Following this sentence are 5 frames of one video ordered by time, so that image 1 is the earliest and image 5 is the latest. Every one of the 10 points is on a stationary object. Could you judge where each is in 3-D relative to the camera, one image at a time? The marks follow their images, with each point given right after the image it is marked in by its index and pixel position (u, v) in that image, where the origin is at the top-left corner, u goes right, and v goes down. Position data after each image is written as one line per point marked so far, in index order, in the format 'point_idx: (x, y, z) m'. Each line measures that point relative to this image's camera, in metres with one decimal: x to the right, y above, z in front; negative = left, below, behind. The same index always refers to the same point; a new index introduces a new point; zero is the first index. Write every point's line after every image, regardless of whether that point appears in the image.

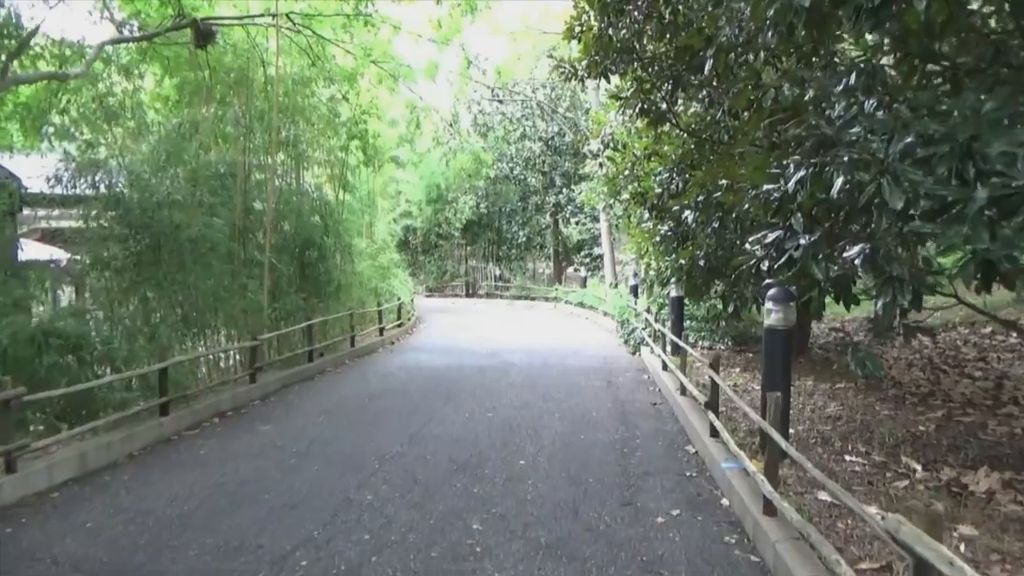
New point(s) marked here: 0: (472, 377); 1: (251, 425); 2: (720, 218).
0: (-0.5, -1.1, +9.5) m
1: (-2.3, -1.2, +6.8) m
2: (+2.3, +0.8, +8.5) m
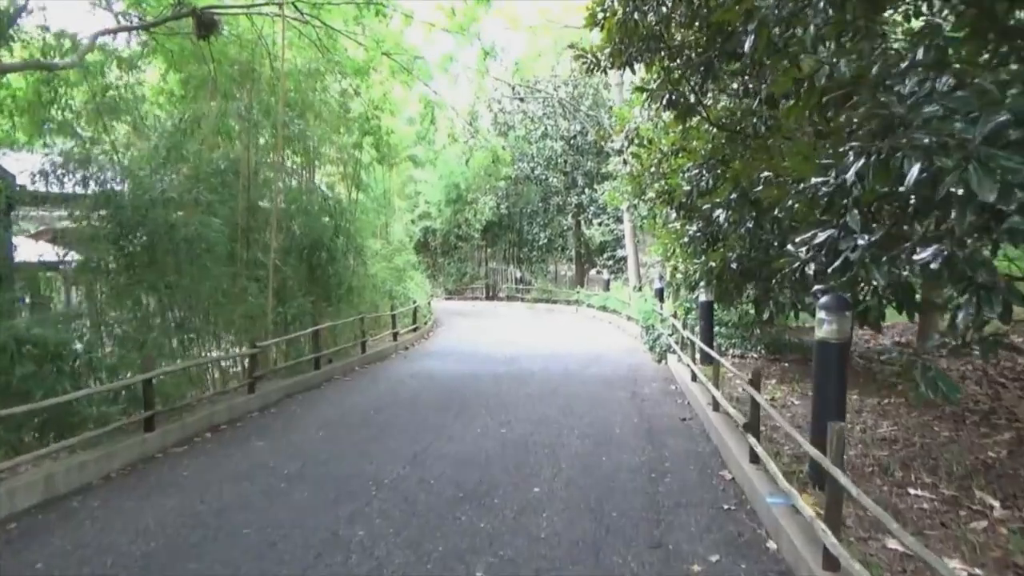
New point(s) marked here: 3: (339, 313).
0: (-0.3, -1.1, +8.9) m
1: (-2.2, -1.3, +6.3) m
2: (+2.5, +0.7, +7.8) m
3: (-2.6, -0.4, +11.8) m
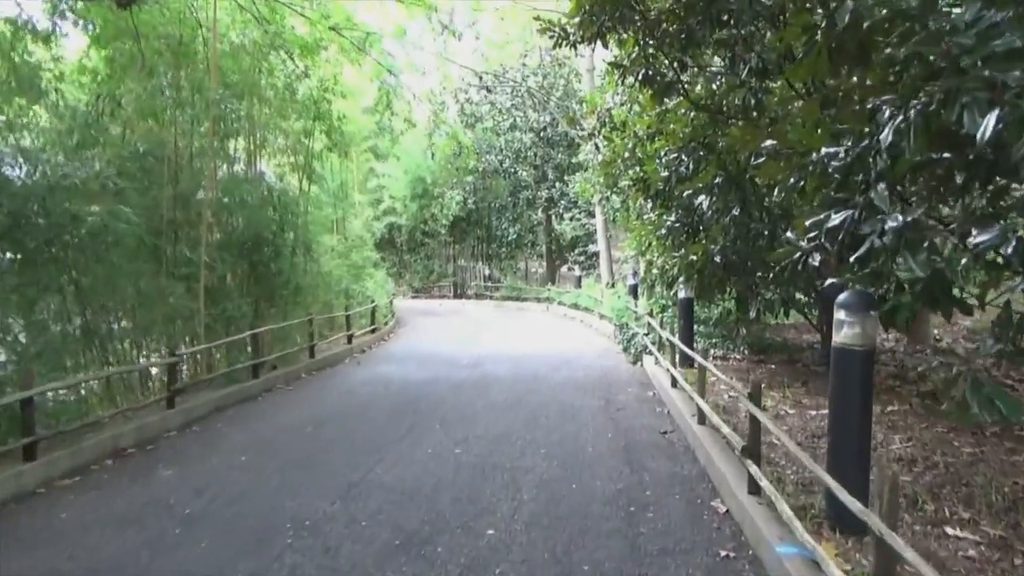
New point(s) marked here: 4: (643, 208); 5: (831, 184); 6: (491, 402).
0: (-0.7, -1.1, +8.0) m
1: (-2.5, -1.3, +5.3) m
2: (+2.1, +0.7, +7.0) m
3: (-3.2, -0.4, +10.8) m
4: (+2.0, +1.2, +11.6) m
5: (+1.6, +0.5, +3.9) m
6: (-0.2, -1.1, +7.6) m
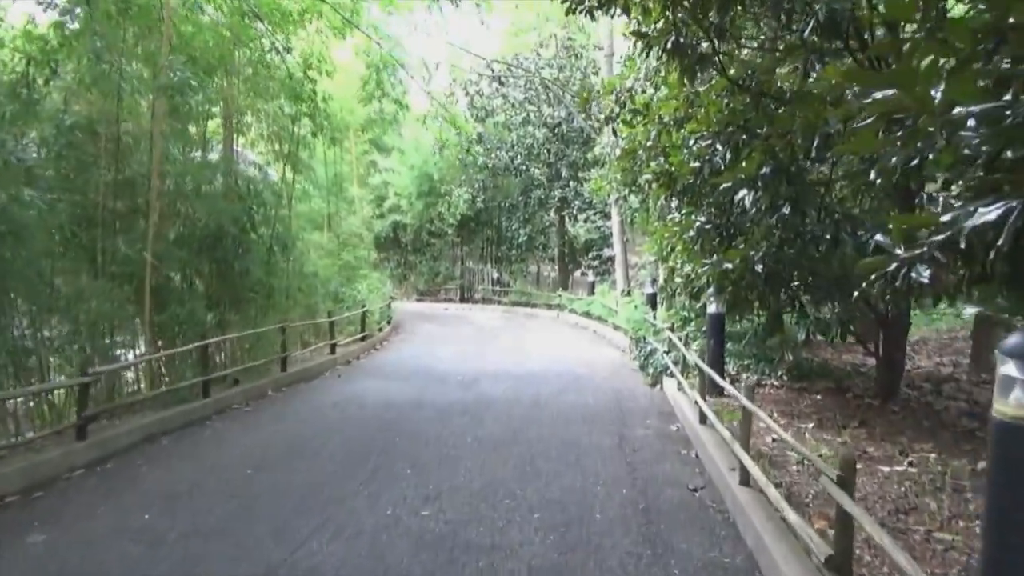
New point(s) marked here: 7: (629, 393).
0: (-0.7, -1.2, +6.7) m
1: (-2.6, -1.3, +4.1) m
2: (+2.1, +0.6, +5.6) m
3: (-3.1, -0.4, +9.5) m
4: (+2.0, +1.1, +10.3) m
5: (+1.5, +0.4, +2.6) m
6: (-0.3, -1.2, +6.3) m
7: (+1.3, -1.2, +8.7) m
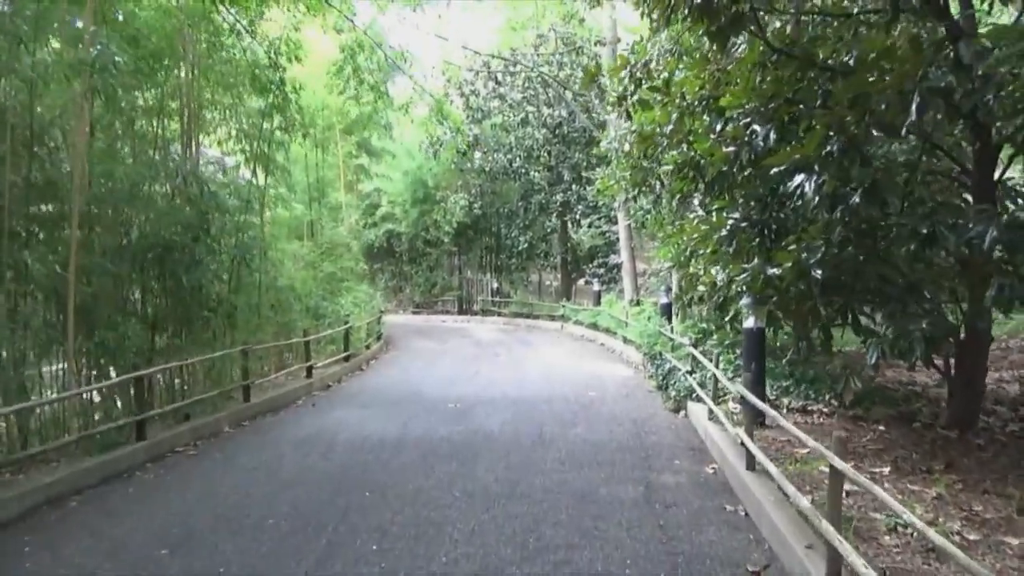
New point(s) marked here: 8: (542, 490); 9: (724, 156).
0: (-0.7, -1.3, +5.5) m
1: (-2.6, -1.4, +2.8) m
2: (+2.0, +0.6, +4.4) m
3: (-3.1, -0.6, +8.3) m
4: (+2.0, +0.9, +9.0) m
5: (+1.5, +0.4, +1.3) m
6: (-0.3, -1.3, +5.0) m
7: (+1.3, -1.3, +7.5) m
8: (+0.2, -1.3, +5.0) m
9: (+1.6, +1.0, +5.7) m
